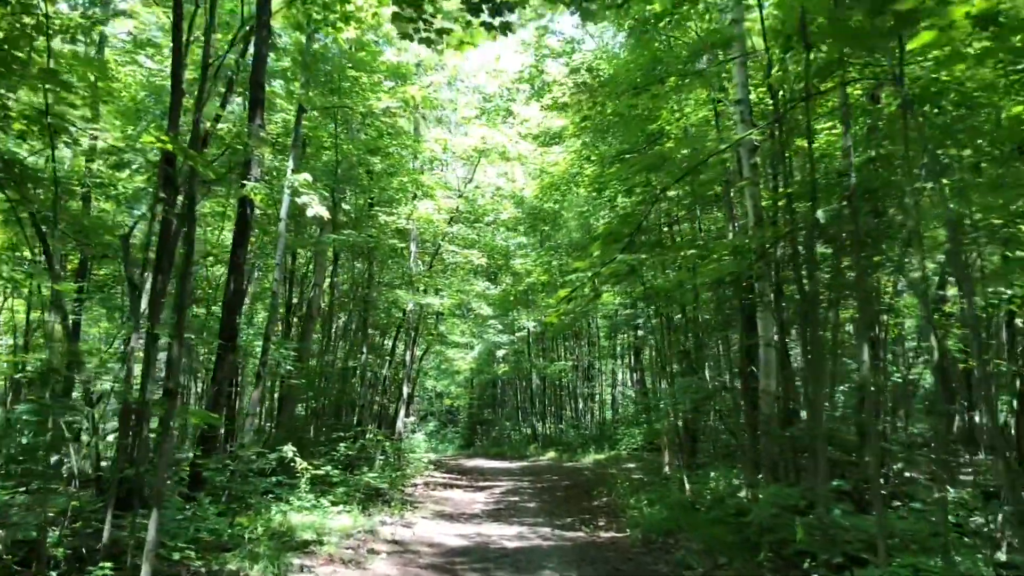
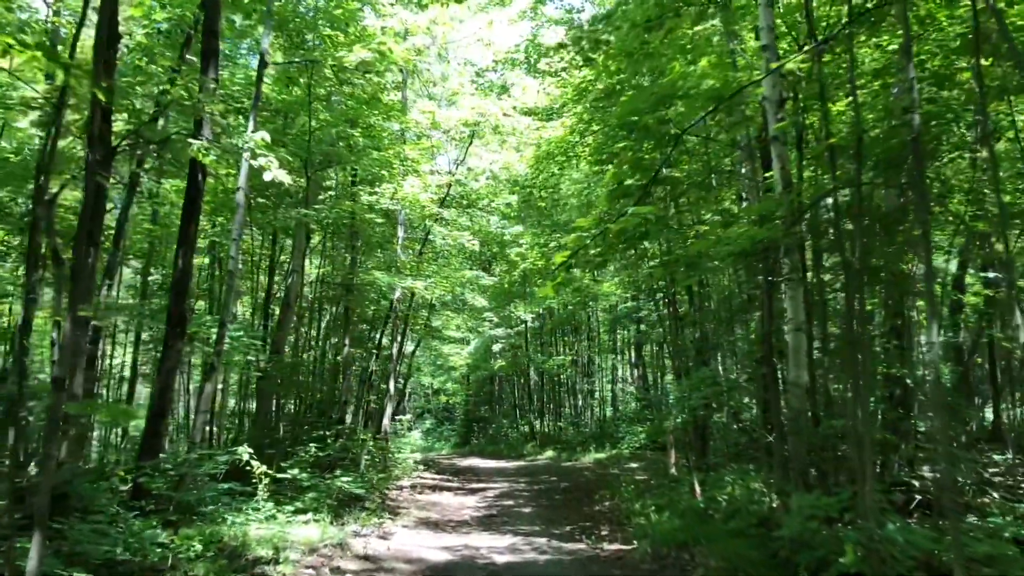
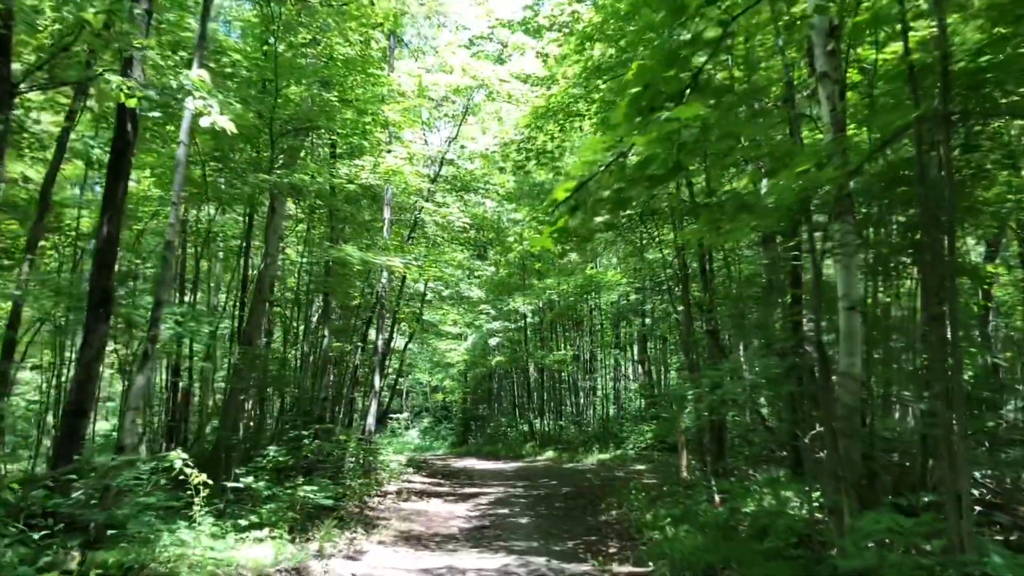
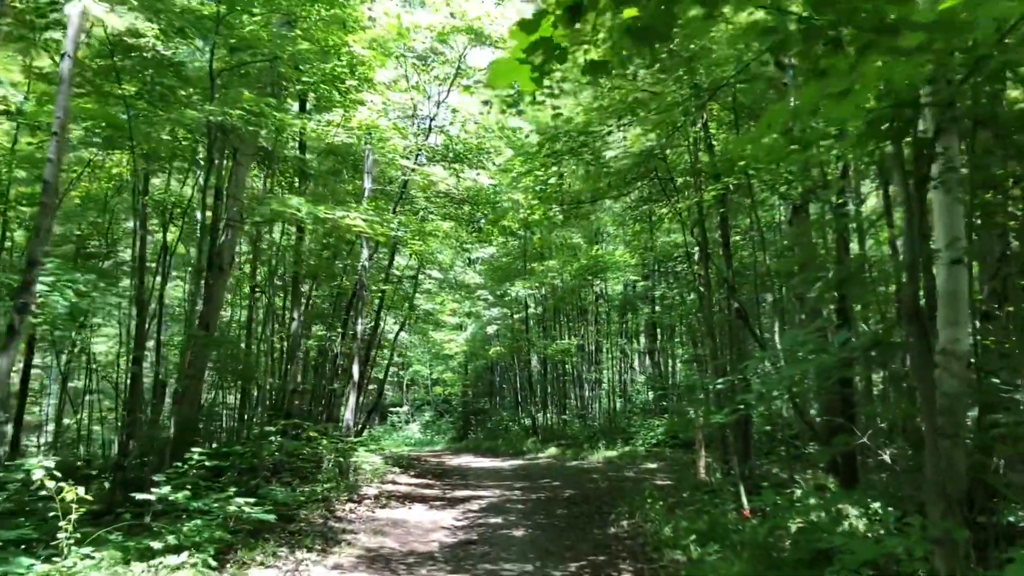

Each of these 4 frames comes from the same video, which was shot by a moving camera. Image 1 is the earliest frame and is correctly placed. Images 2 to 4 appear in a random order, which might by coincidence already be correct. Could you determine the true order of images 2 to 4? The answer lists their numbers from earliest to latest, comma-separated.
2, 3, 4
